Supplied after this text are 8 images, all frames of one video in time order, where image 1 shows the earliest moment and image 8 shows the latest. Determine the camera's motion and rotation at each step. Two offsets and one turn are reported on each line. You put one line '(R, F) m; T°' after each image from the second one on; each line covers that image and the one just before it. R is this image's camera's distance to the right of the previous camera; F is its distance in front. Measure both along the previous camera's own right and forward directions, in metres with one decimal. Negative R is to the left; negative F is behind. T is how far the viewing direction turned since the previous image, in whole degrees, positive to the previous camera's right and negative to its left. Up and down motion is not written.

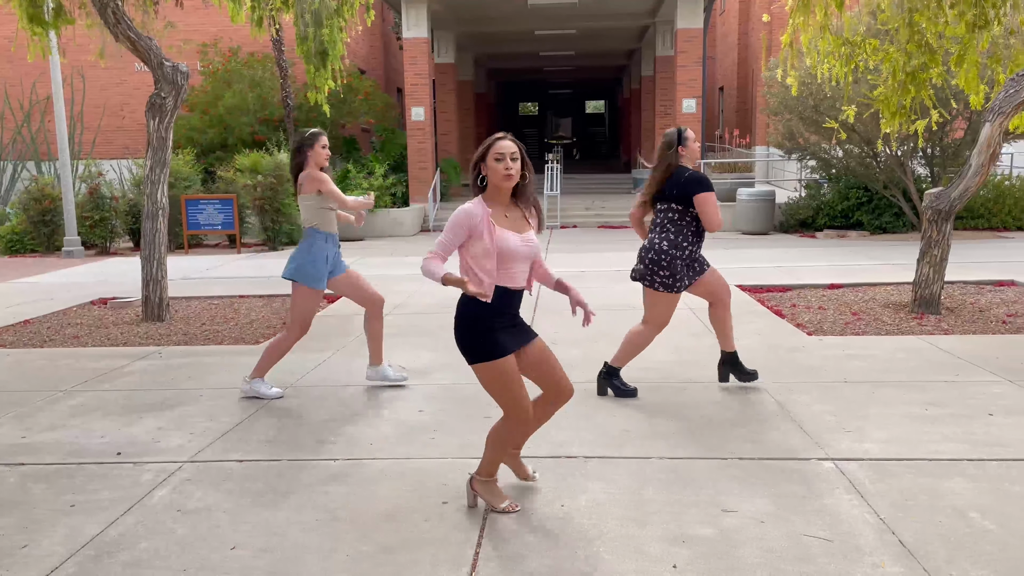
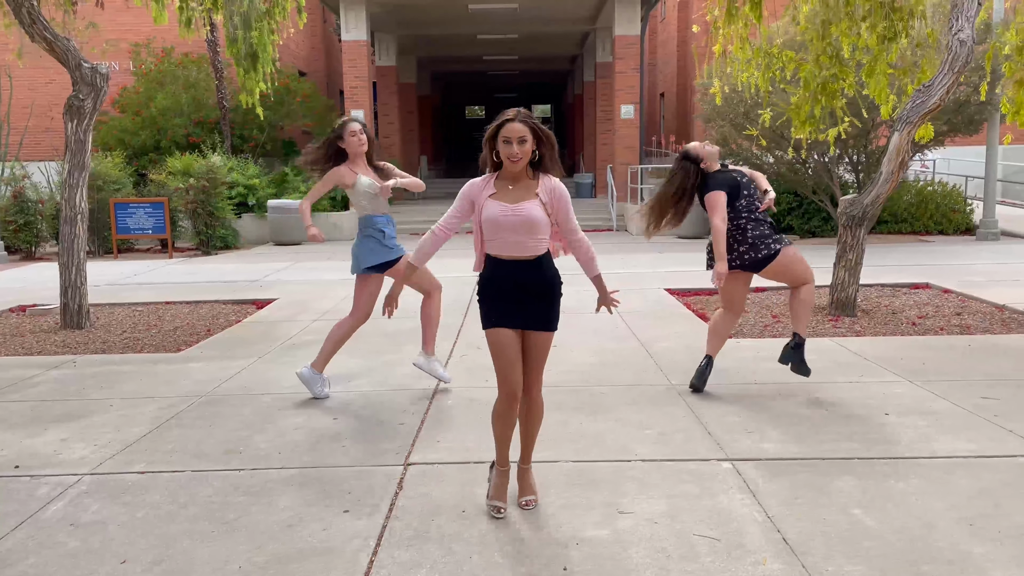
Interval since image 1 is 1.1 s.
(+0.2, 0.0) m; +3°
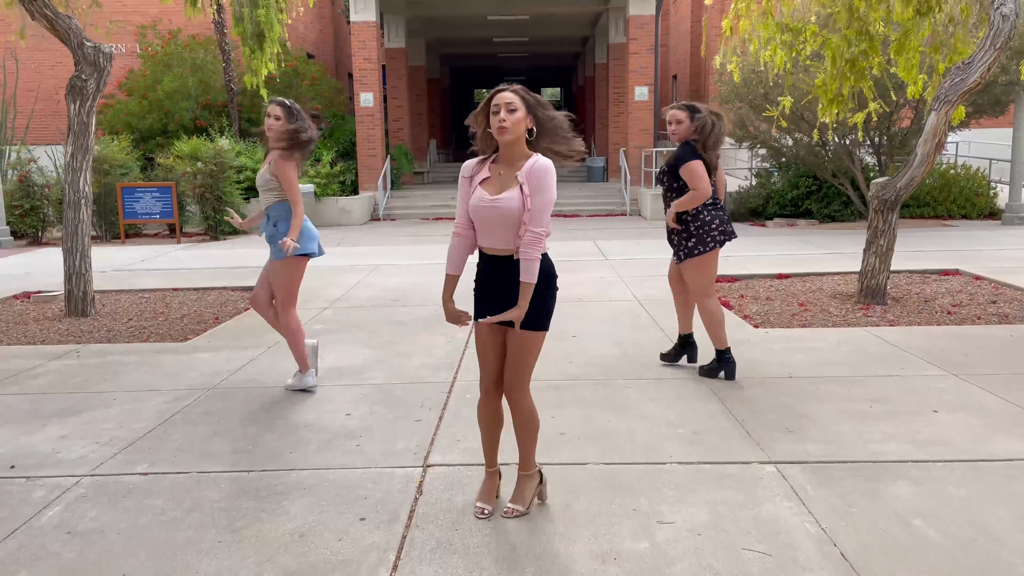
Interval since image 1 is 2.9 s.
(-0.1, +0.3) m; -1°
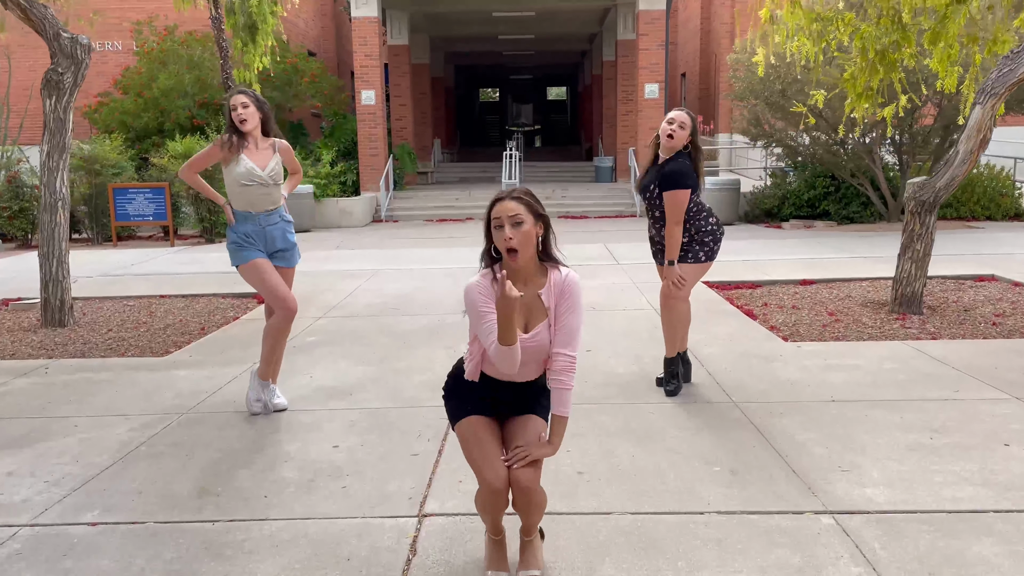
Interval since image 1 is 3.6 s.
(0.0, +0.5) m; 0°
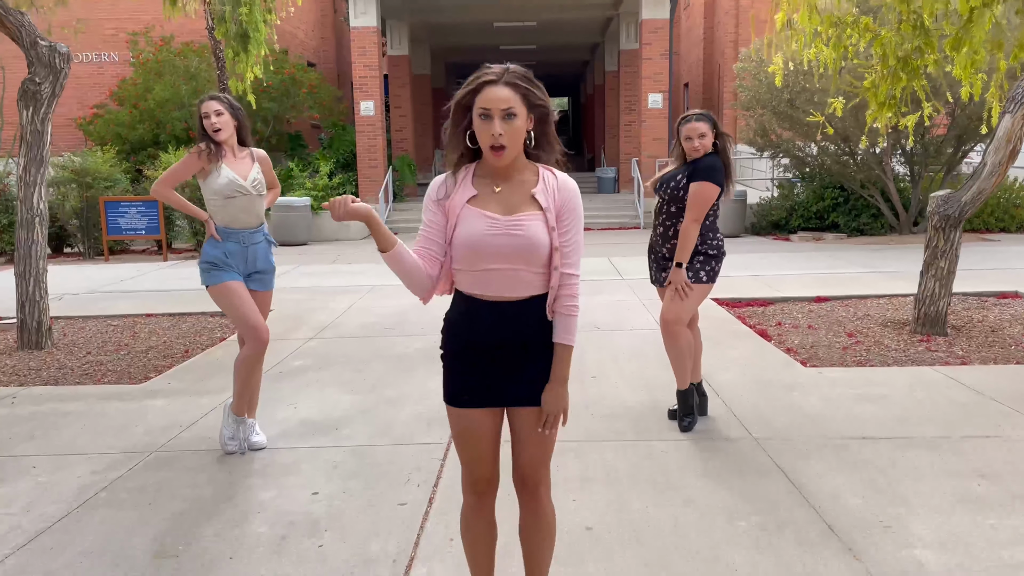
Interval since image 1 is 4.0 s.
(0.0, +0.4) m; 0°
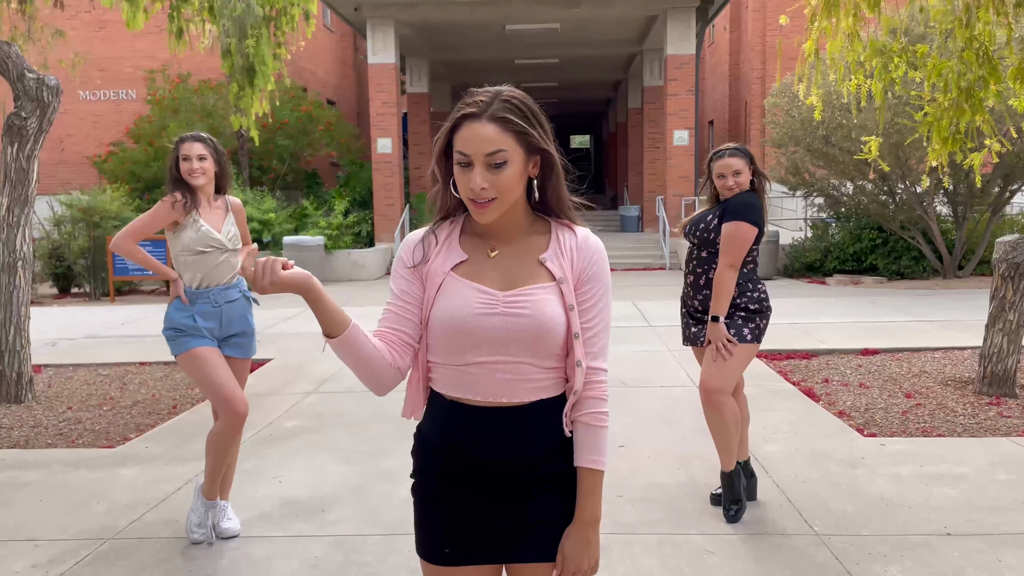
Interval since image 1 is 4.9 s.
(0.0, +0.6) m; -1°
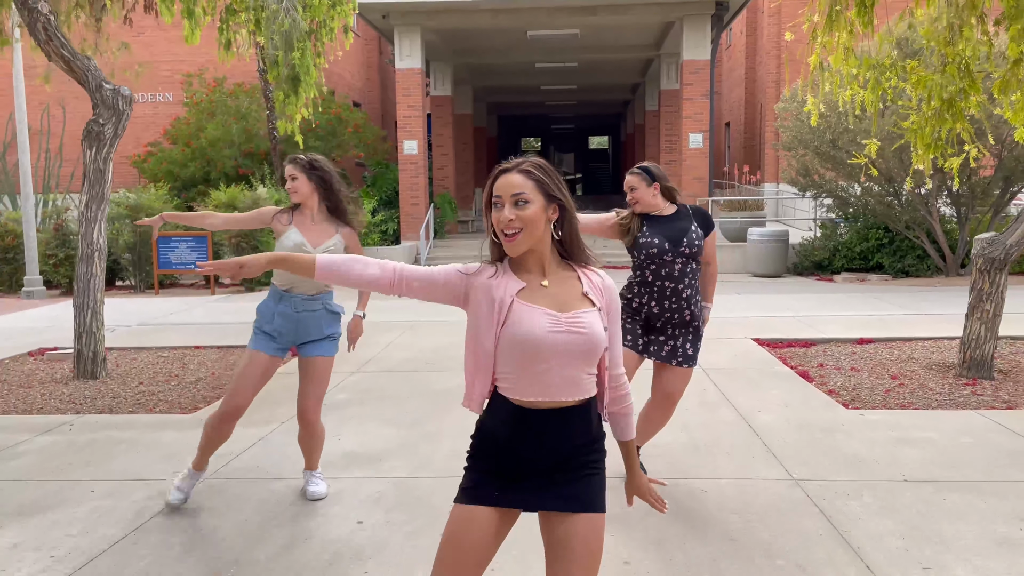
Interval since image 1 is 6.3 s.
(-0.1, -0.7) m; -1°
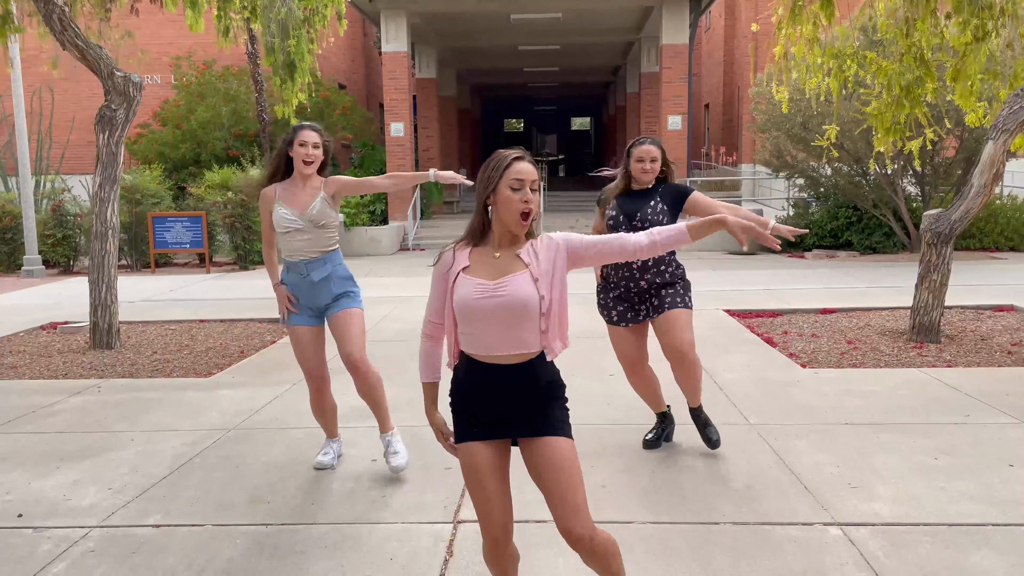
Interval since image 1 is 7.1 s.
(-0.1, -0.5) m; +1°
